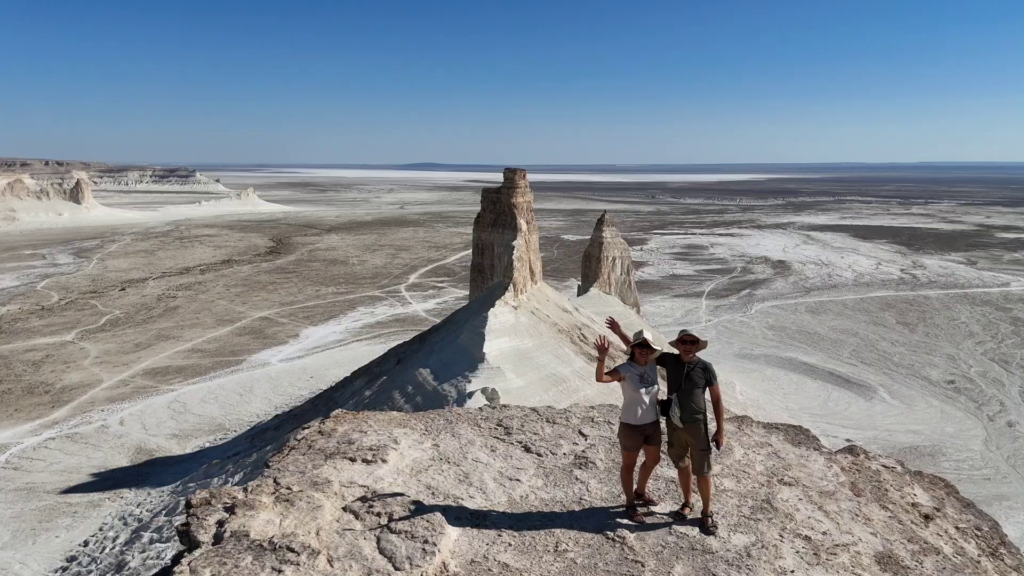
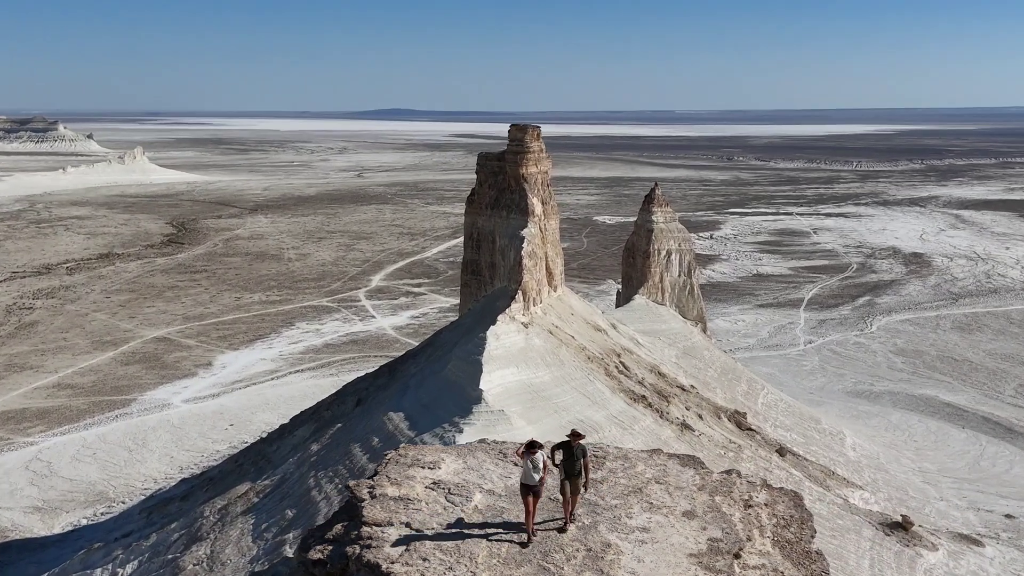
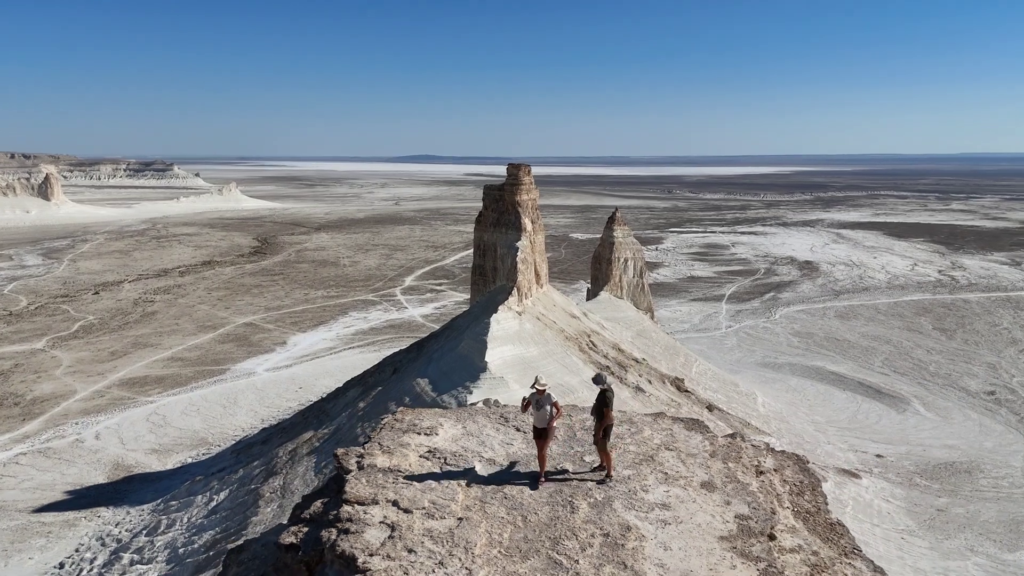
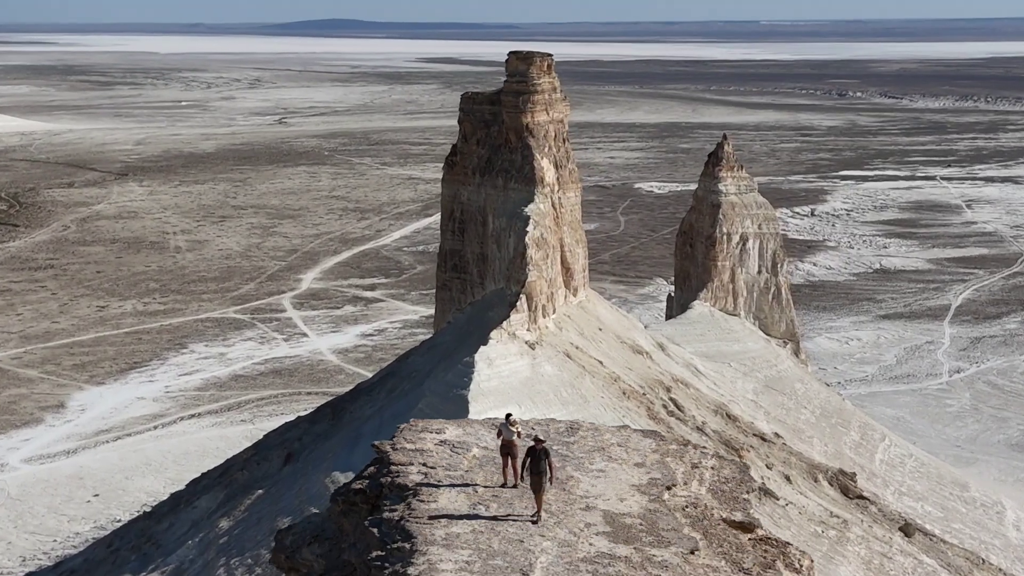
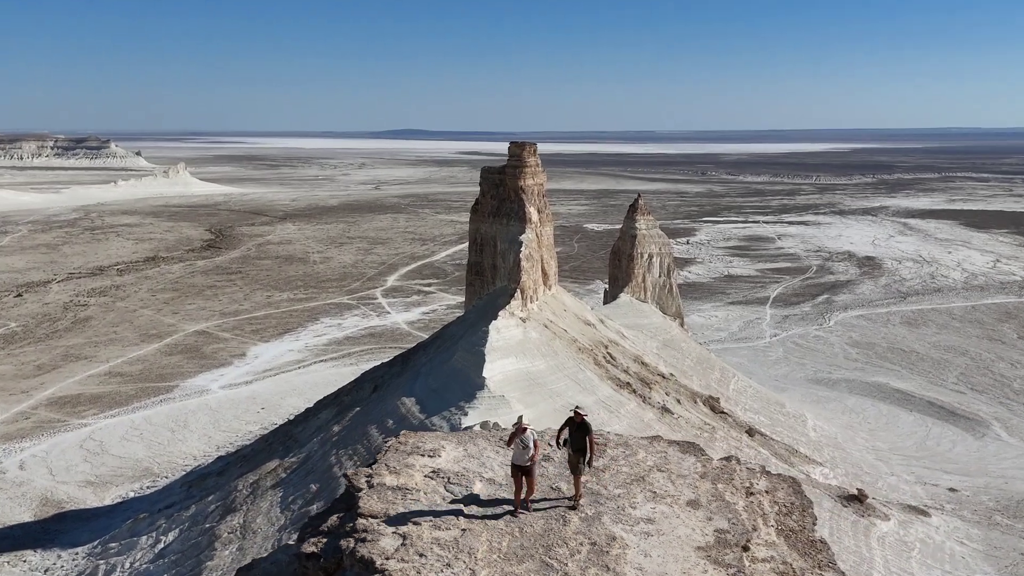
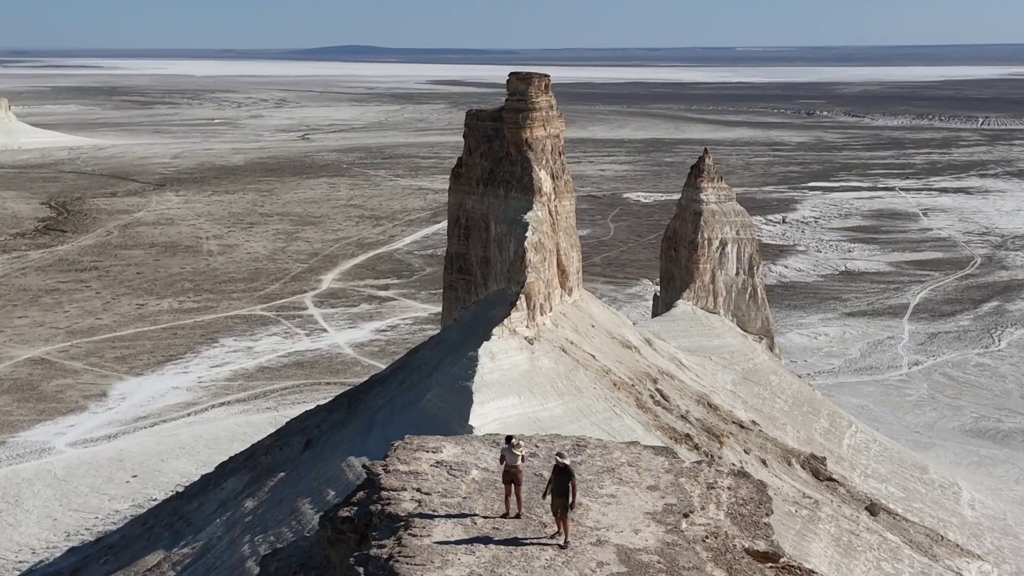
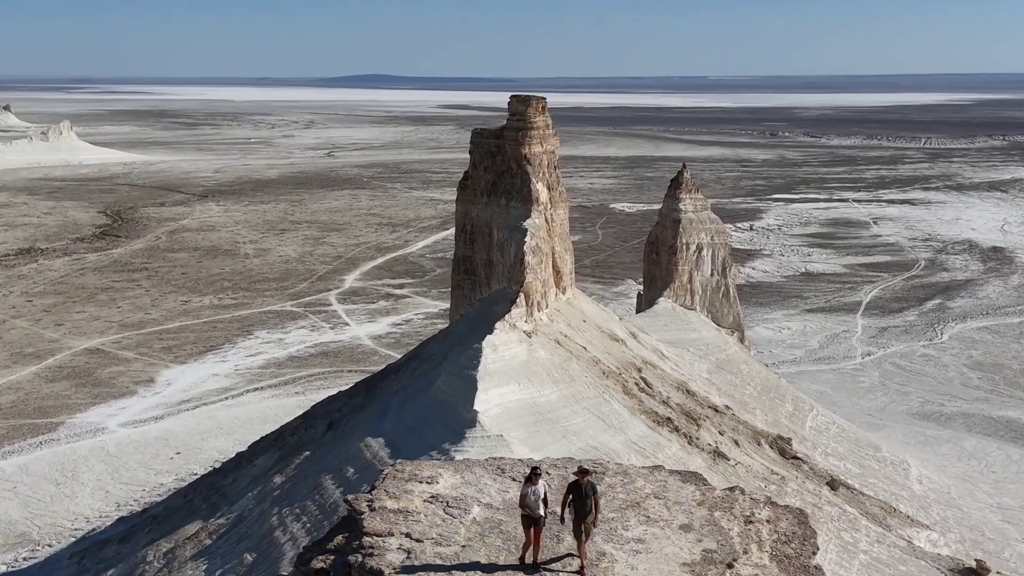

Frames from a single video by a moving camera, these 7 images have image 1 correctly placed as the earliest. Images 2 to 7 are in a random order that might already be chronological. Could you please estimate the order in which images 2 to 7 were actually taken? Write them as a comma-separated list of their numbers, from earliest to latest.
3, 5, 2, 7, 6, 4
